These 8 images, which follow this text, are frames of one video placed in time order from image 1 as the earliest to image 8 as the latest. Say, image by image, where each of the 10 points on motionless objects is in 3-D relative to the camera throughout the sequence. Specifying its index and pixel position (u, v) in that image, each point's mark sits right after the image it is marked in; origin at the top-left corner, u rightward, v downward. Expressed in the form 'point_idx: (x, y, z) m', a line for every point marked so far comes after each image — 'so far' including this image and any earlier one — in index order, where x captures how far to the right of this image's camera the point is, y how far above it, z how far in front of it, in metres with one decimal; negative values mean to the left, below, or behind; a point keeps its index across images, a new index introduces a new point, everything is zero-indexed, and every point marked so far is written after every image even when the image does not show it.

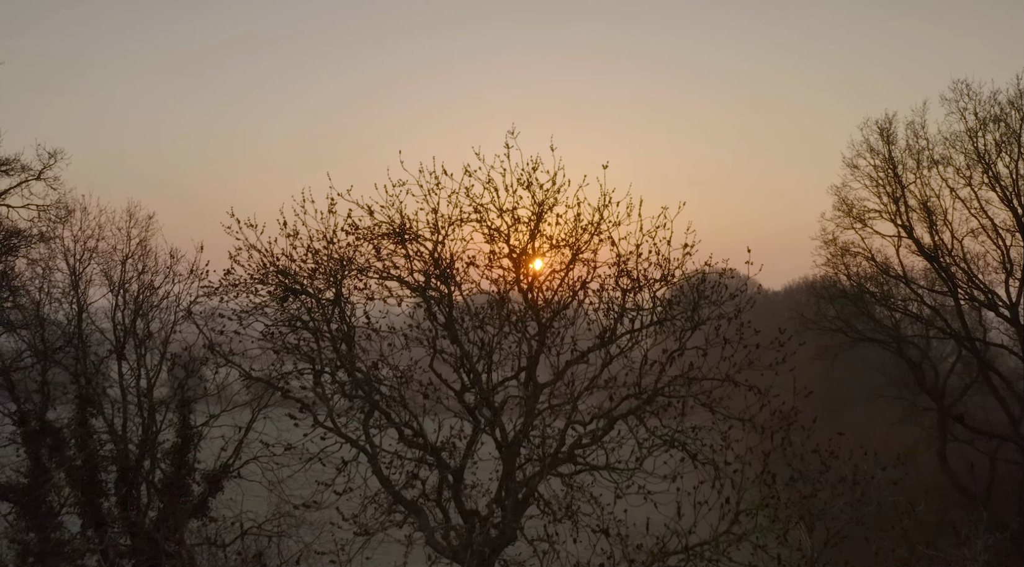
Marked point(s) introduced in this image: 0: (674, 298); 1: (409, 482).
0: (+2.3, -0.2, +13.7) m
1: (-1.4, -2.7, +13.1) m
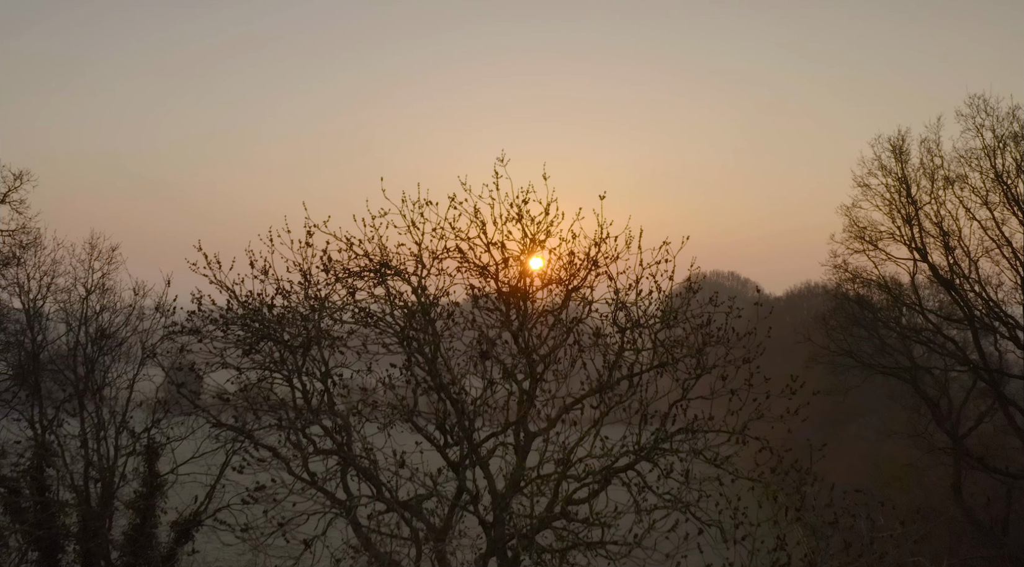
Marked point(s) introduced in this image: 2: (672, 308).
0: (+2.2, -0.7, +12.7) m
1: (-1.6, -3.3, +12.1) m
2: (+2.2, -0.3, +13.0) m
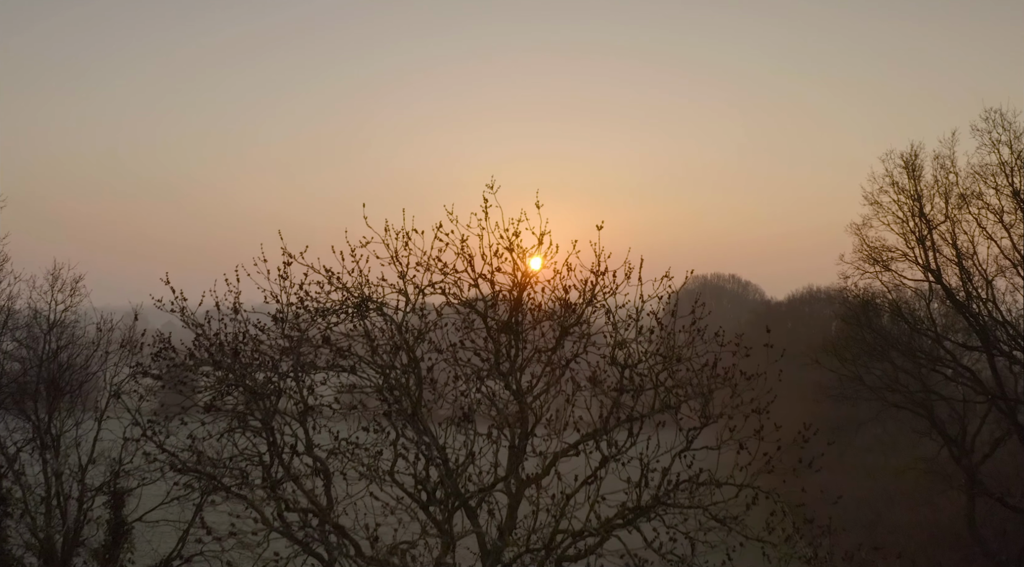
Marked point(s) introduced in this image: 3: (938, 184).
0: (+2.1, -1.2, +11.7) m
1: (-1.7, -3.8, +11.1) m
2: (+2.1, -0.8, +12.1) m
3: (+8.9, +2.1, +19.8) m
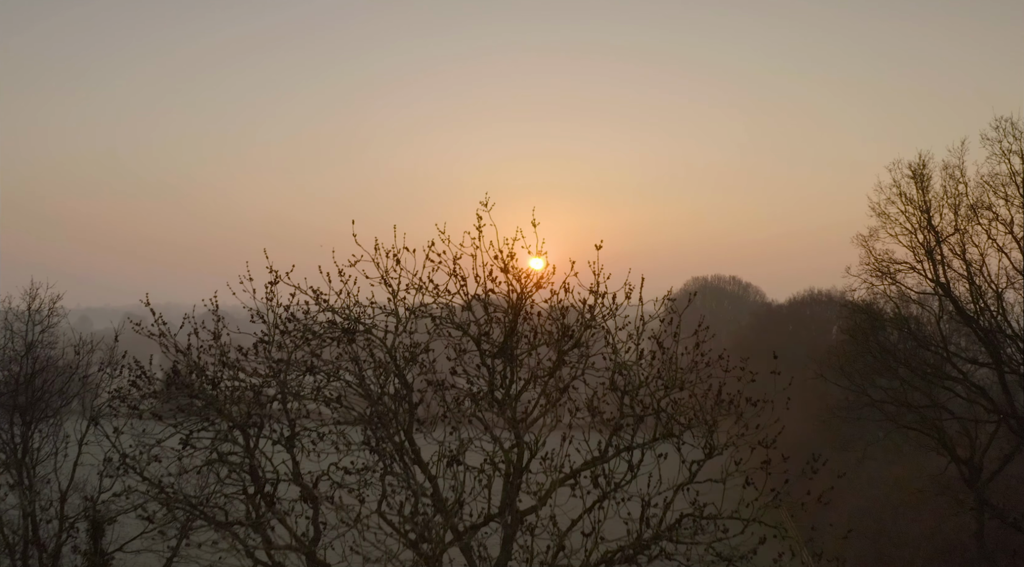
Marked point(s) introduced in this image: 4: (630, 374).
0: (+2.0, -1.5, +11.2) m
1: (-1.8, -4.1, +10.6) m
2: (+2.0, -1.1, +11.6) m
3: (+8.8, +1.8, +19.3) m
4: (+1.5, -1.1, +11.6) m
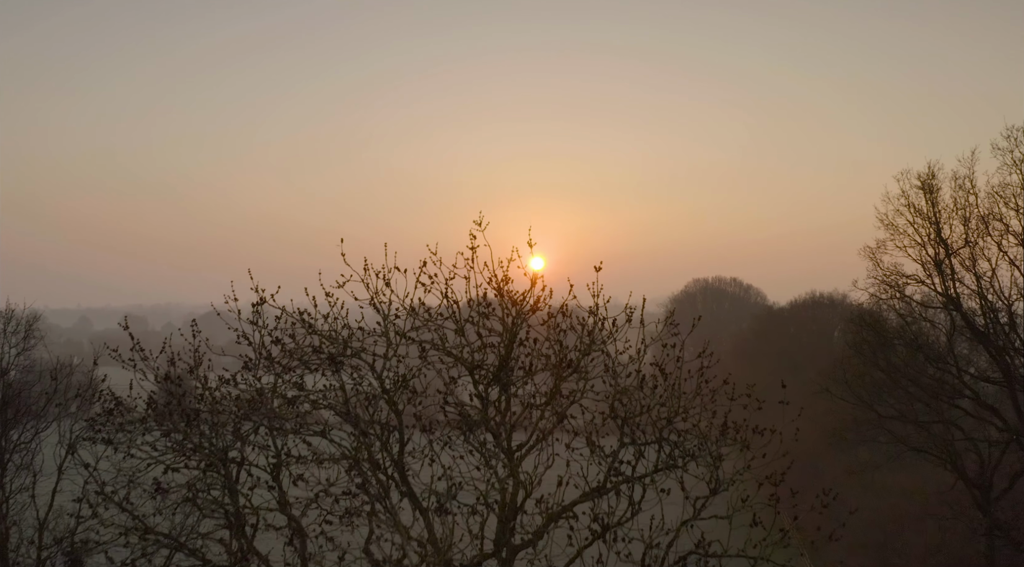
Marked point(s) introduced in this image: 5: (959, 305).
0: (+1.9, -1.8, +10.7) m
1: (-1.8, -4.4, +10.1) m
2: (+1.9, -1.4, +11.0) m
3: (+8.8, +1.5, +18.7) m
4: (+1.4, -1.4, +11.1) m
5: (+8.8, -0.4, +18.6) m
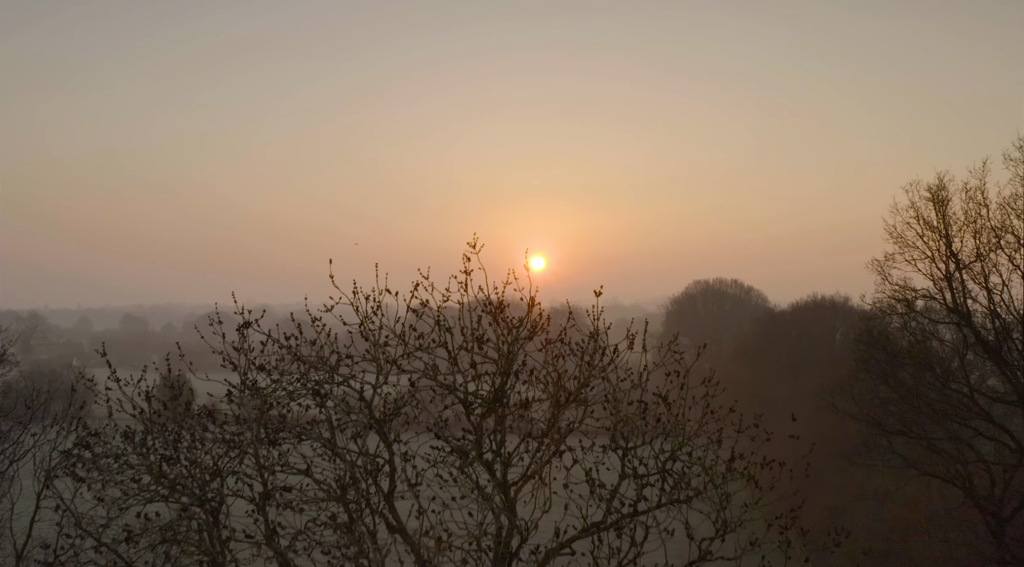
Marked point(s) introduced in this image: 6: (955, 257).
0: (+1.9, -2.0, +10.1) m
1: (-1.9, -4.6, +9.5) m
2: (+1.9, -1.7, +10.5) m
3: (+8.7, +1.3, +18.2) m
4: (+1.3, -1.7, +10.5) m
5: (+8.7, -0.7, +18.1) m
6: (+8.5, +0.5, +18.1) m
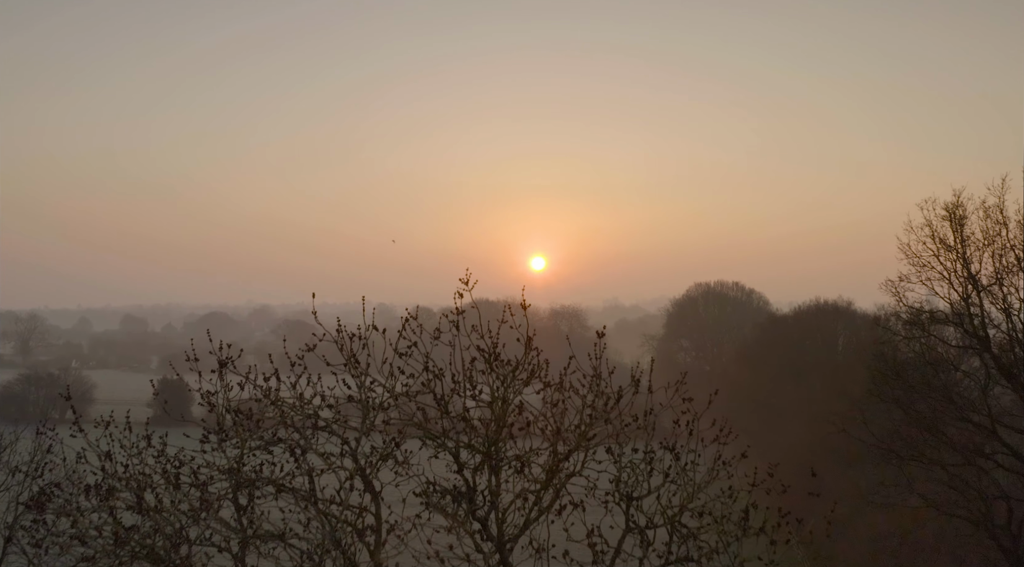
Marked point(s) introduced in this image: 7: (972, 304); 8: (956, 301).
0: (+2.1, -2.3, +10.5) m
1: (-1.6, -4.9, +9.9) m
2: (+2.1, -1.9, +10.9) m
3: (+9.0, +1.0, +18.6) m
4: (+1.6, -2.0, +10.9) m
5: (+9.0, -1.0, +18.5) m
6: (+8.7, +0.2, +18.5) m
7: (+8.7, -0.3, +18.4) m
8: (+8.4, -0.2, +18.6) m
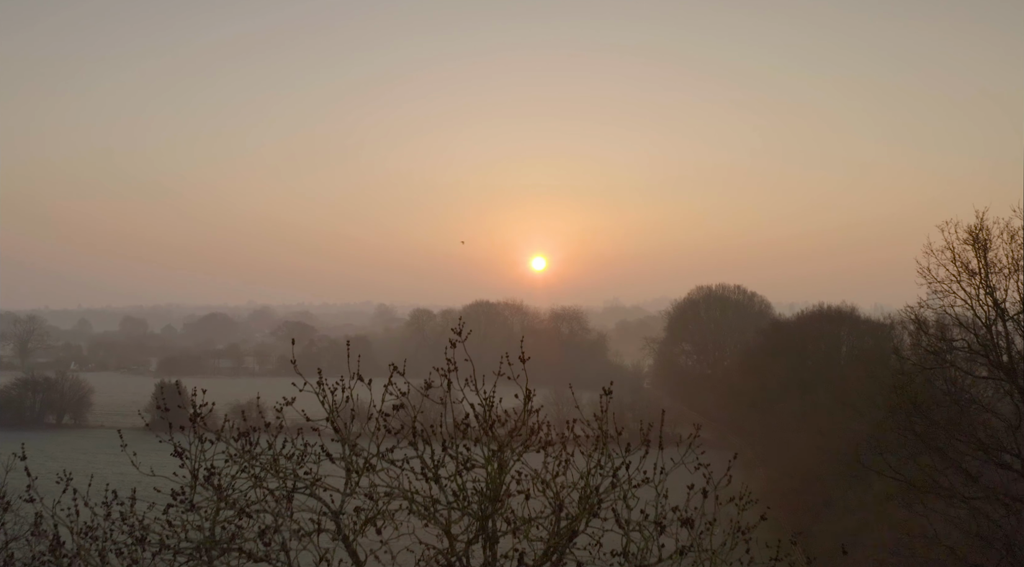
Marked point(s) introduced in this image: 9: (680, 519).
0: (+2.1, -2.8, +9.8) m
1: (-1.7, -5.4, +9.2) m
2: (+2.1, -2.4, +10.2) m
3: (+9.0, +0.5, +17.9) m
4: (+1.6, -2.4, +10.2) m
5: (+8.9, -1.4, +17.8) m
6: (+8.7, -0.2, +17.7) m
7: (+8.7, -0.7, +17.7) m
8: (+8.4, -0.7, +17.9) m
9: (+1.8, -2.0, +9.8) m
